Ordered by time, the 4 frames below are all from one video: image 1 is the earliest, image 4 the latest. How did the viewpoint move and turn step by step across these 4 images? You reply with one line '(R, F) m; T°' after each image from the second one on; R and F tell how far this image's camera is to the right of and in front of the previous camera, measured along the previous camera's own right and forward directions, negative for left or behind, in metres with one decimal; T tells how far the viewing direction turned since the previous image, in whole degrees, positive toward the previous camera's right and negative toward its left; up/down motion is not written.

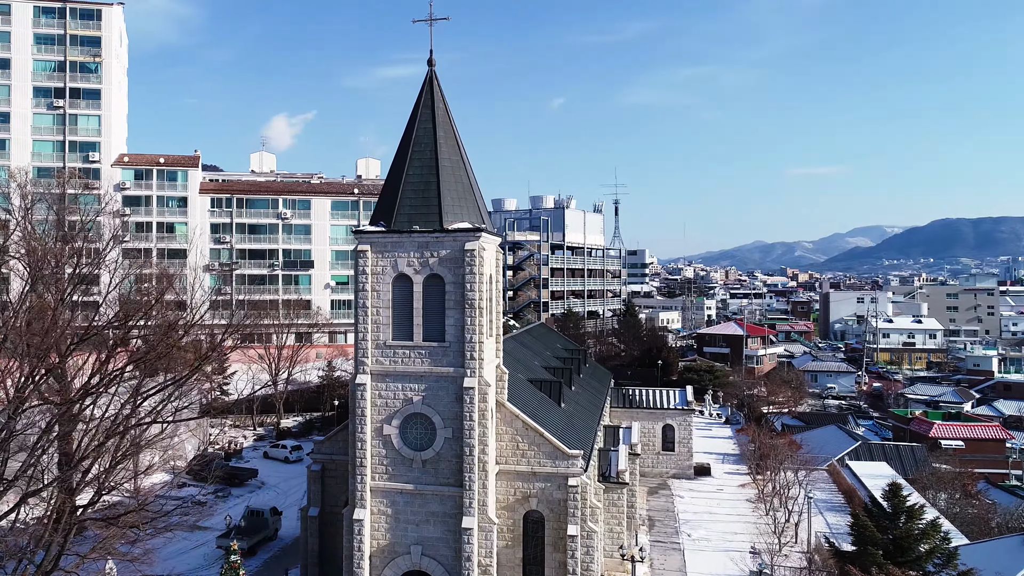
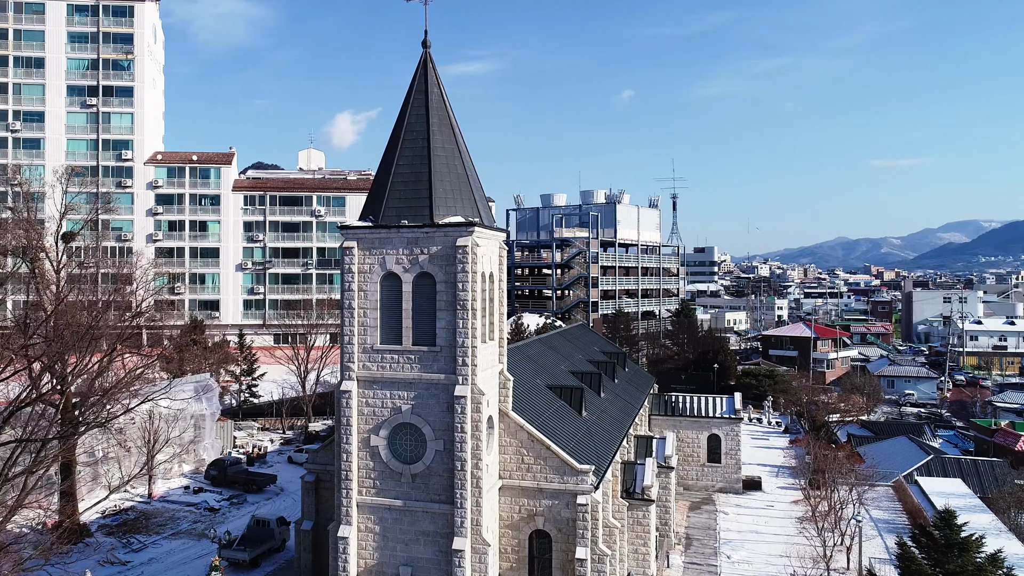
(+1.6, +1.7) m; -5°
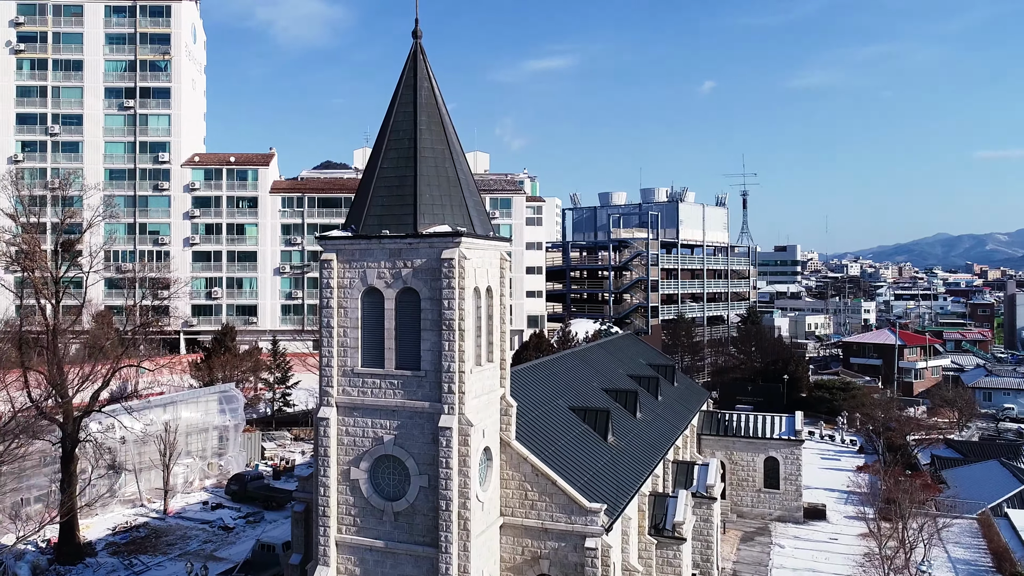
(+1.6, +1.9) m; -6°
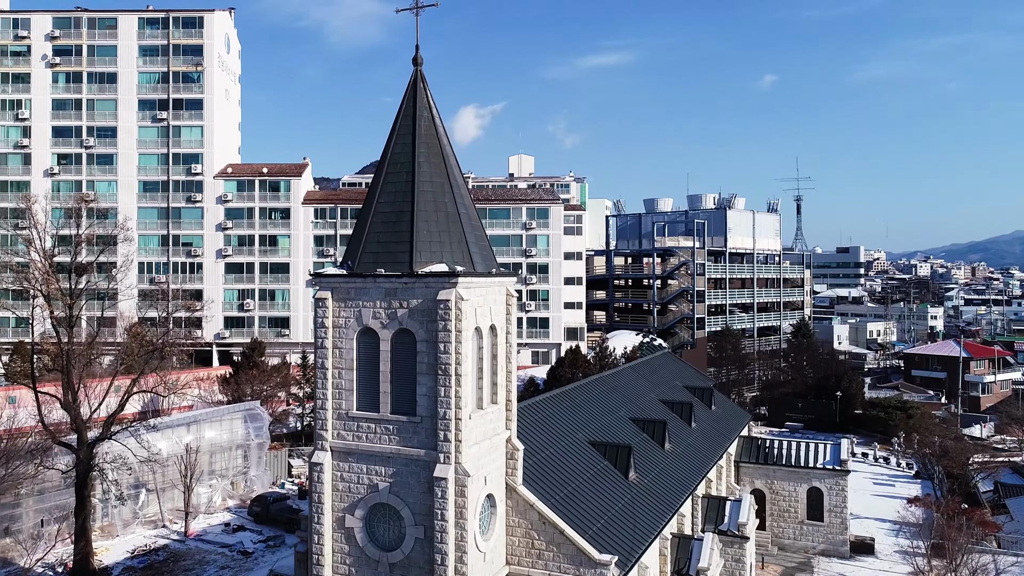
(+0.9, +1.0) m; -4°
